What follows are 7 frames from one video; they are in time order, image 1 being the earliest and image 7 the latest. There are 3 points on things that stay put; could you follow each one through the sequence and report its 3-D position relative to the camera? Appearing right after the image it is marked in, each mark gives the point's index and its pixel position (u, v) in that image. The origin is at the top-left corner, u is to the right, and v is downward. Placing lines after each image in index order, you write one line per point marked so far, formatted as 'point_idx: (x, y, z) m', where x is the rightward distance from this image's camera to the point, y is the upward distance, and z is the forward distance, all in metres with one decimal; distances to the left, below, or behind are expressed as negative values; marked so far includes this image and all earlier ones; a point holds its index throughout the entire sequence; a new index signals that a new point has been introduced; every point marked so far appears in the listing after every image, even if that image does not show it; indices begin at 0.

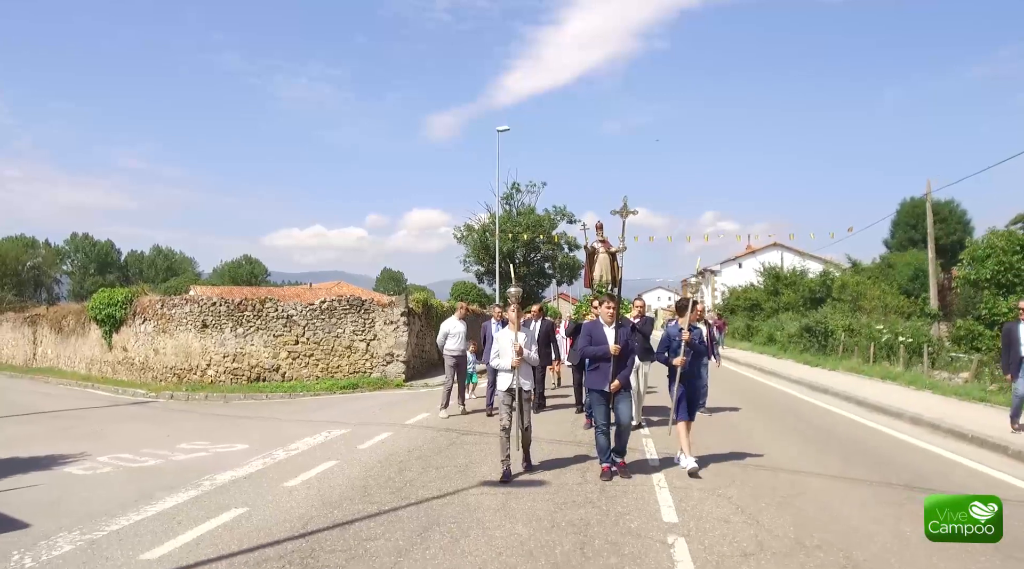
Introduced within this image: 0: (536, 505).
0: (+0.2, -1.7, +6.3) m
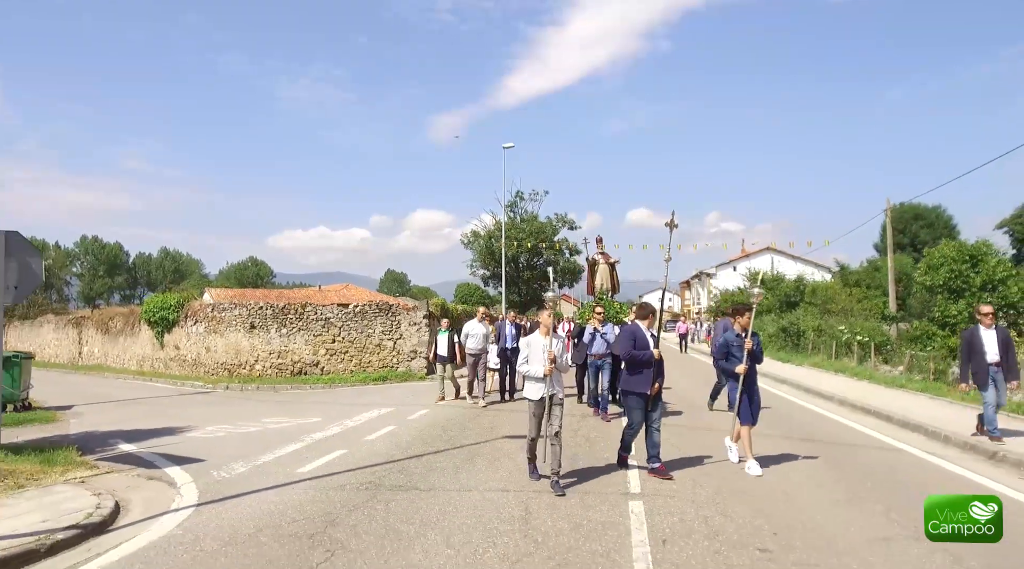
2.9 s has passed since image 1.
0: (+0.4, -1.9, +9.3) m
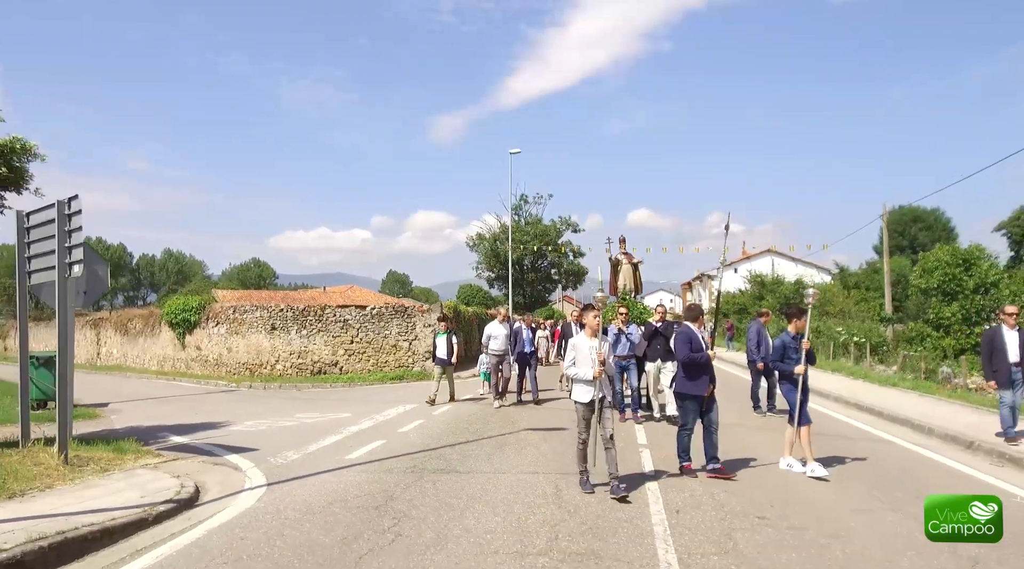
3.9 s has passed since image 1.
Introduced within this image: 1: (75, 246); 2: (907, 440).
0: (+0.7, -2.0, +10.3) m
1: (-4.8, +0.4, +8.6) m
2: (+5.5, -2.2, +10.8) m
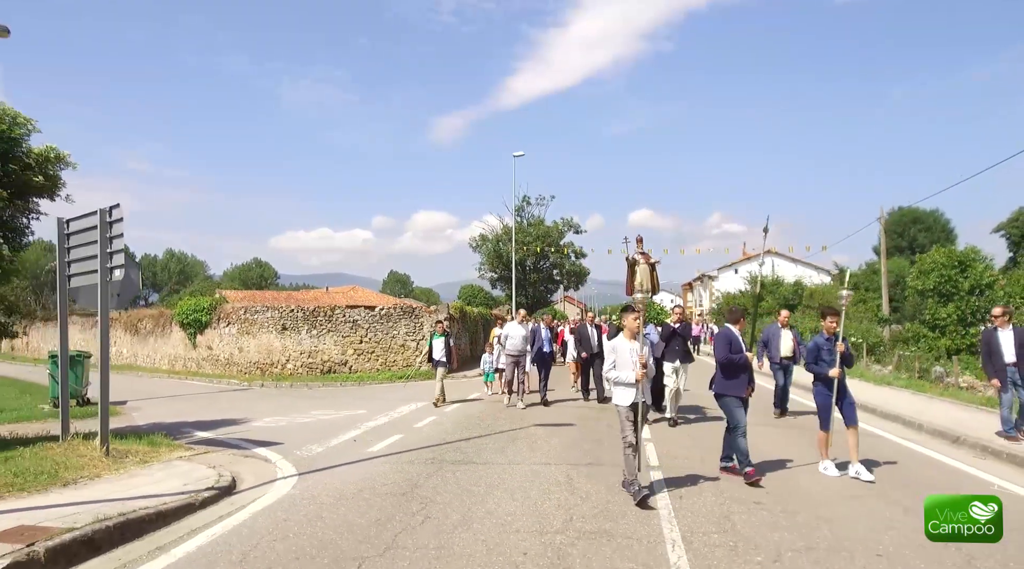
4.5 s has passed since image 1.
0: (+0.8, -2.0, +10.9) m
1: (-4.7, +0.4, +9.2) m
2: (+5.6, -2.2, +11.4) m
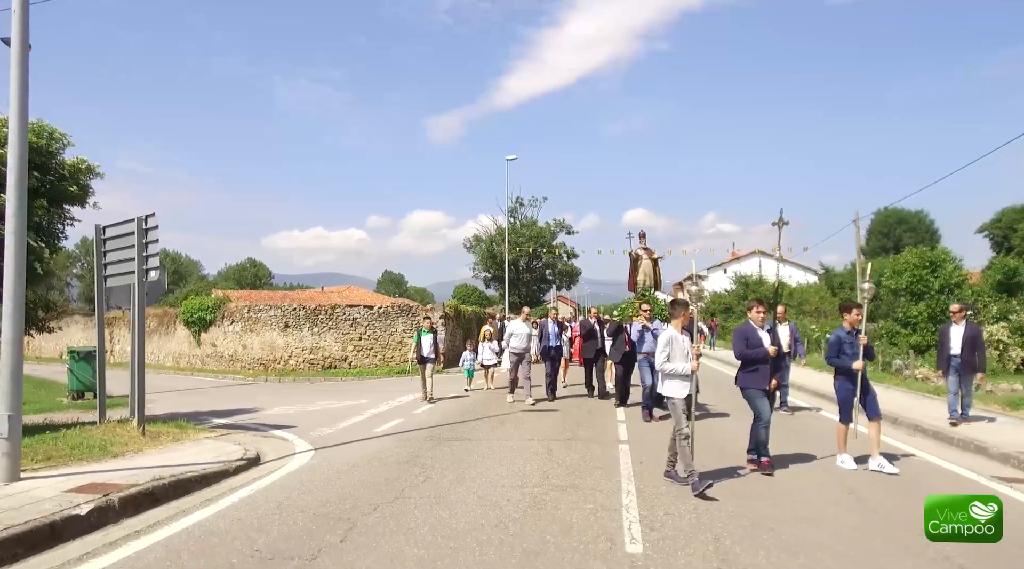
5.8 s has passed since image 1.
0: (+0.7, -2.0, +12.1) m
1: (-4.8, +0.4, +10.4) m
2: (+5.4, -2.2, +12.7) m
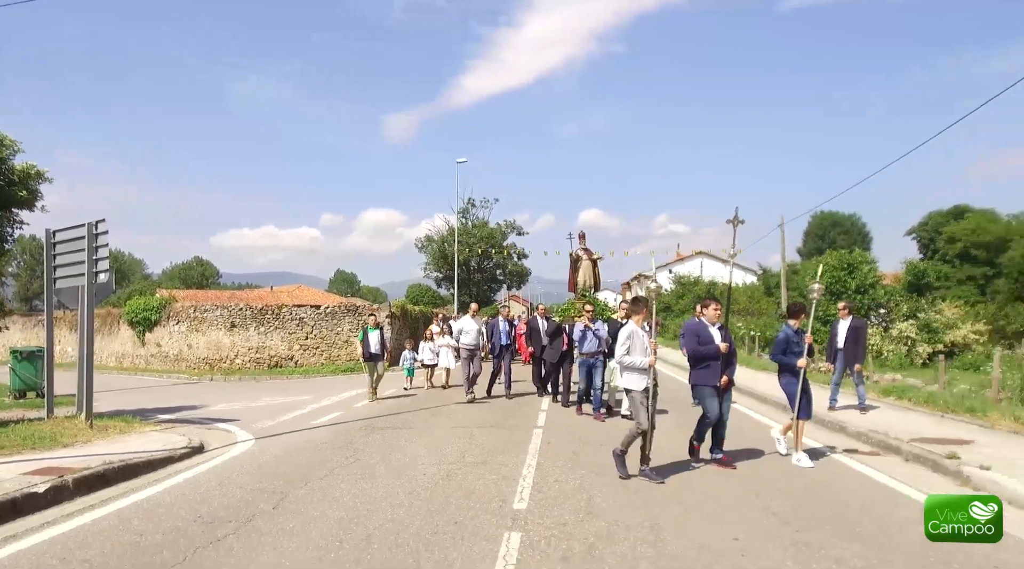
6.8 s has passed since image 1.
0: (-0.5, -2.0, +13.1) m
1: (-5.8, +0.4, +11.0) m
2: (+4.3, -2.2, +13.9) m
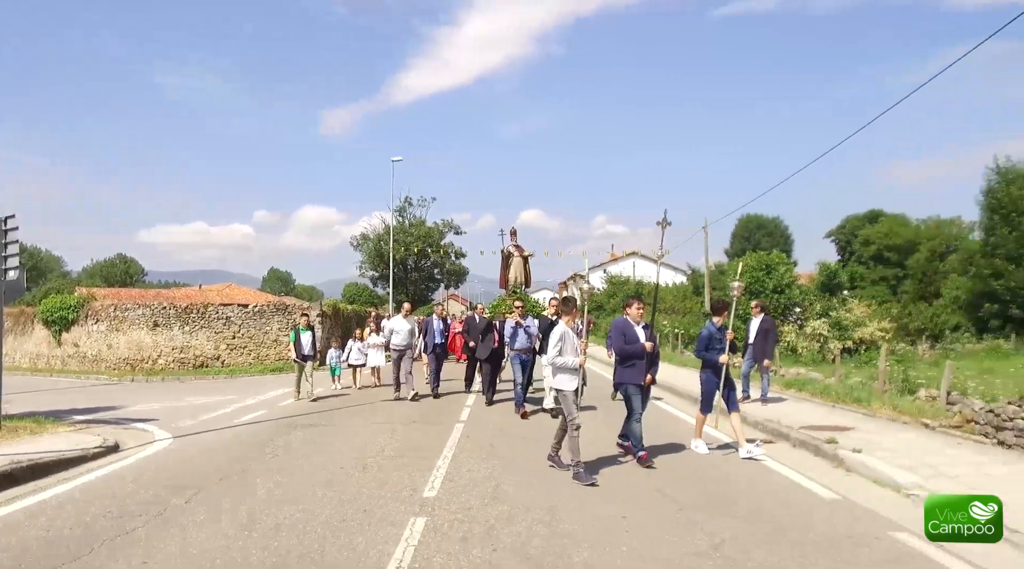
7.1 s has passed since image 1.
0: (-1.8, -2.0, +13.2) m
1: (-6.9, +0.4, +10.8) m
2: (+2.9, -2.2, +14.4) m
